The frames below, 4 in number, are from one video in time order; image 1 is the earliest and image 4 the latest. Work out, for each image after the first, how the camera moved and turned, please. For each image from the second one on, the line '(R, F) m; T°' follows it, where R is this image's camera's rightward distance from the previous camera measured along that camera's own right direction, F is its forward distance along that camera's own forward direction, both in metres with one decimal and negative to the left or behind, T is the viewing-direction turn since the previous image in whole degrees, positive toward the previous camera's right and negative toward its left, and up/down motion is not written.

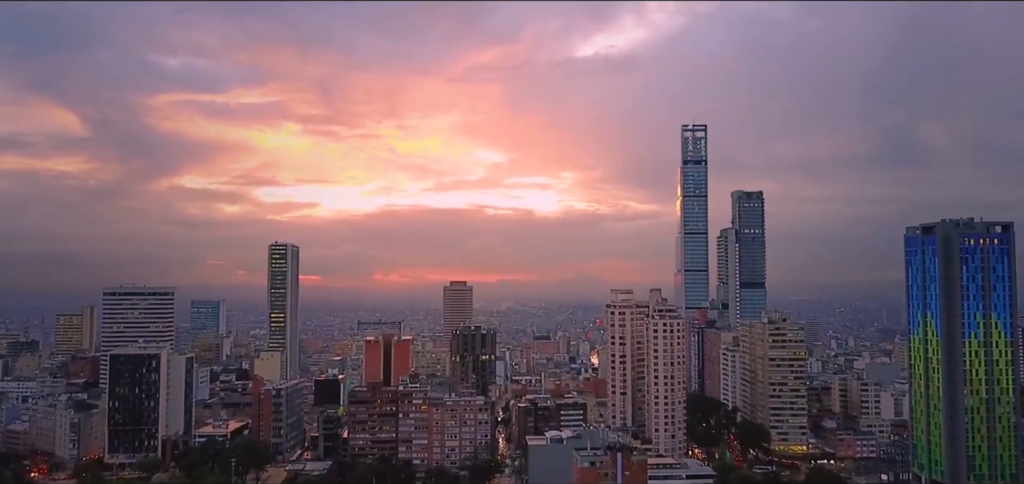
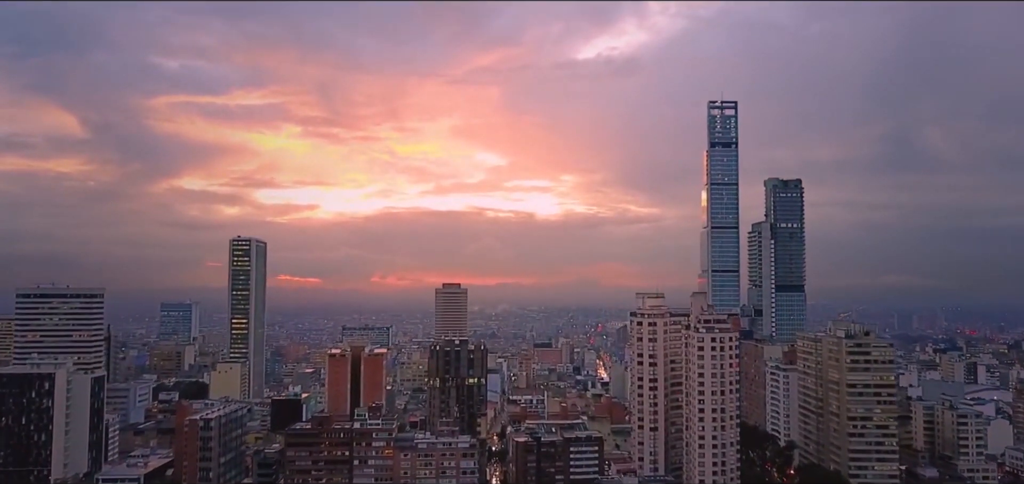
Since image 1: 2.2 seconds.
(0.0, +2.7) m; 0°
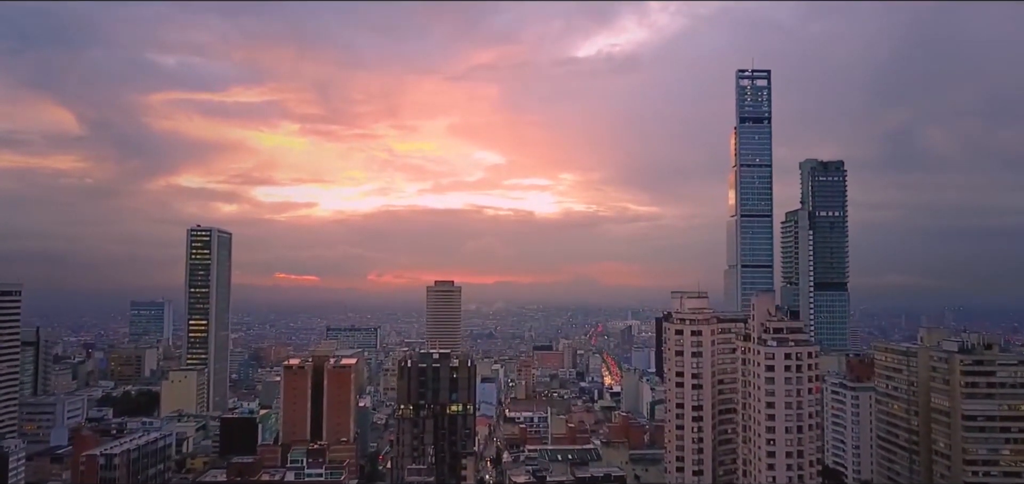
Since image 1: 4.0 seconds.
(0.0, +2.2) m; 0°
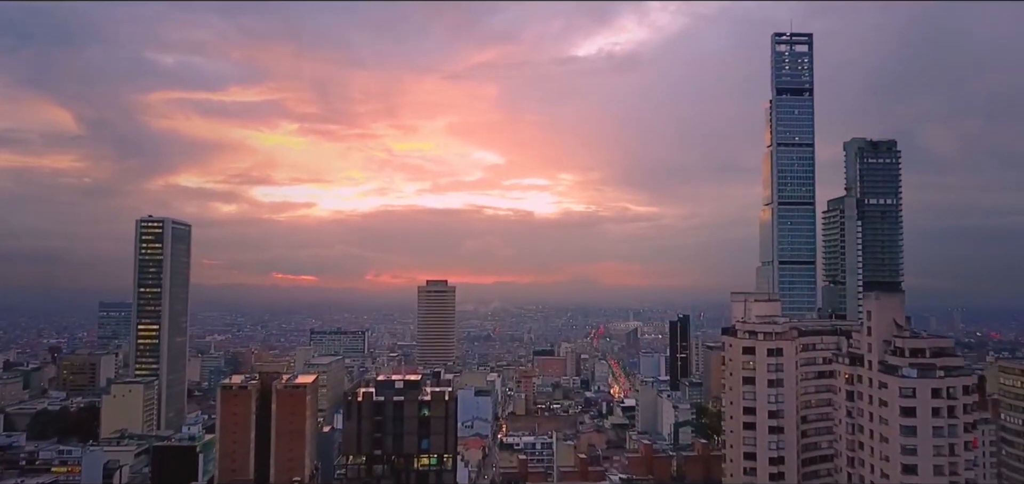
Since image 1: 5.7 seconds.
(0.0, +2.1) m; 0°
